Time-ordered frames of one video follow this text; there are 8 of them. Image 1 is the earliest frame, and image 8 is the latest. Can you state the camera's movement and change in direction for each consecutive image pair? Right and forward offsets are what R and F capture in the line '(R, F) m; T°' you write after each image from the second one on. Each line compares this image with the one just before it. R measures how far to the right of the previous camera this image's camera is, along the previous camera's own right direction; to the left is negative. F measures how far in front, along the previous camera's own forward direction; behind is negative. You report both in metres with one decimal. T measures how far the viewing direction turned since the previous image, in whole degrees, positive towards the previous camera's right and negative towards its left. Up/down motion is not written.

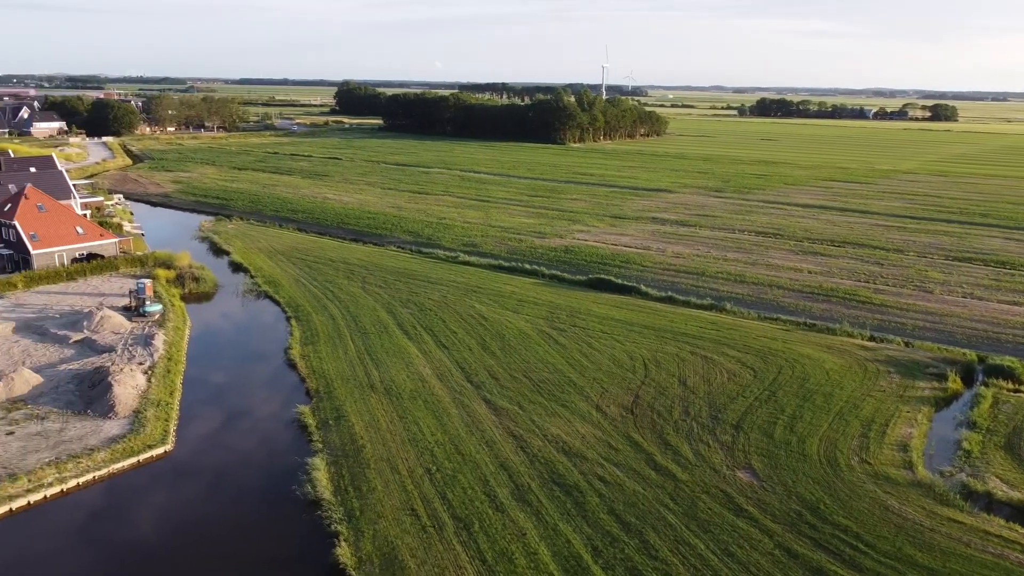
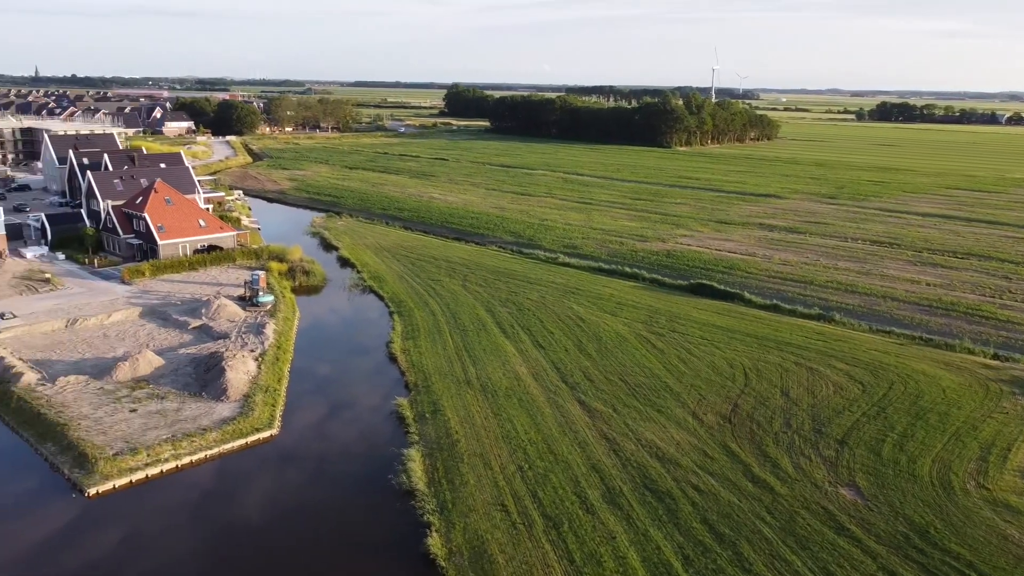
(+0.1, 0.0) m; -7°
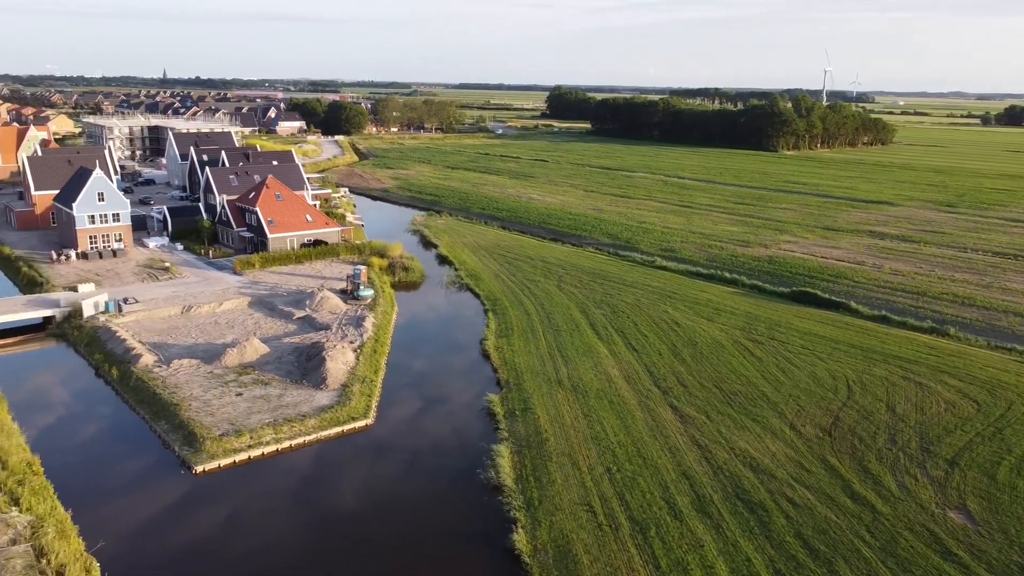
(+0.1, 0.0) m; -7°
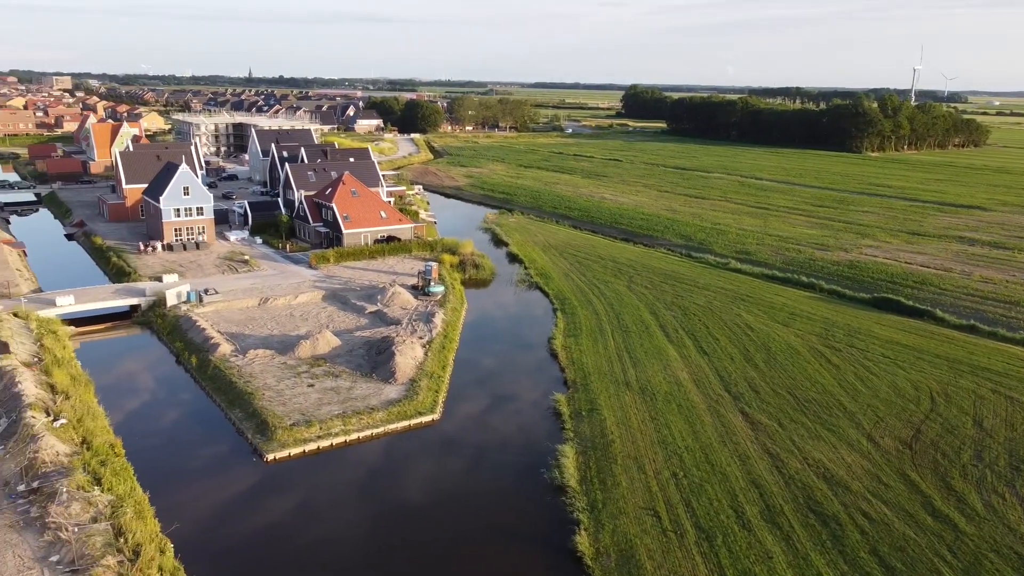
(+0.1, +0.1) m; -5°
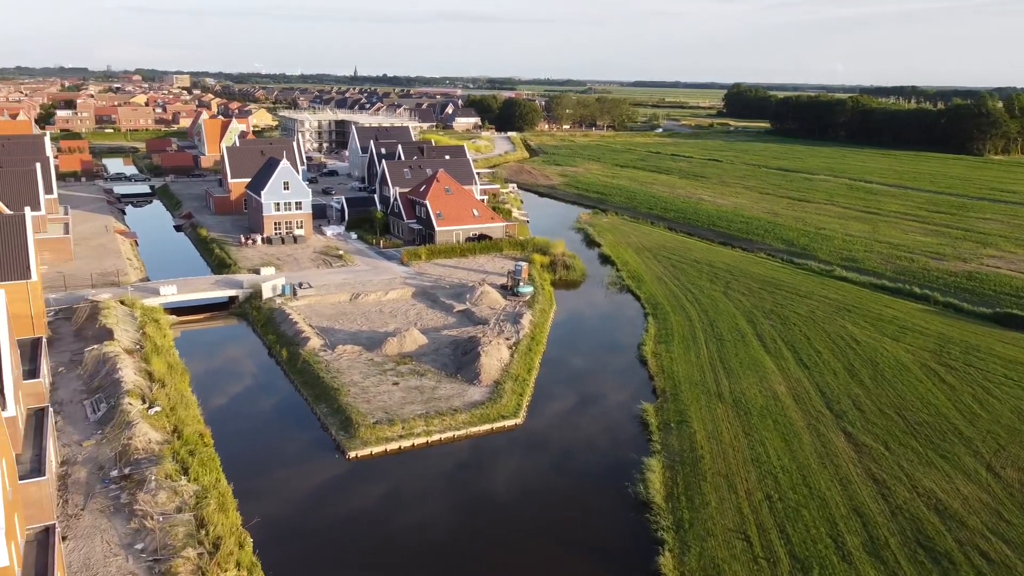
(+0.1, +0.6) m; -7°
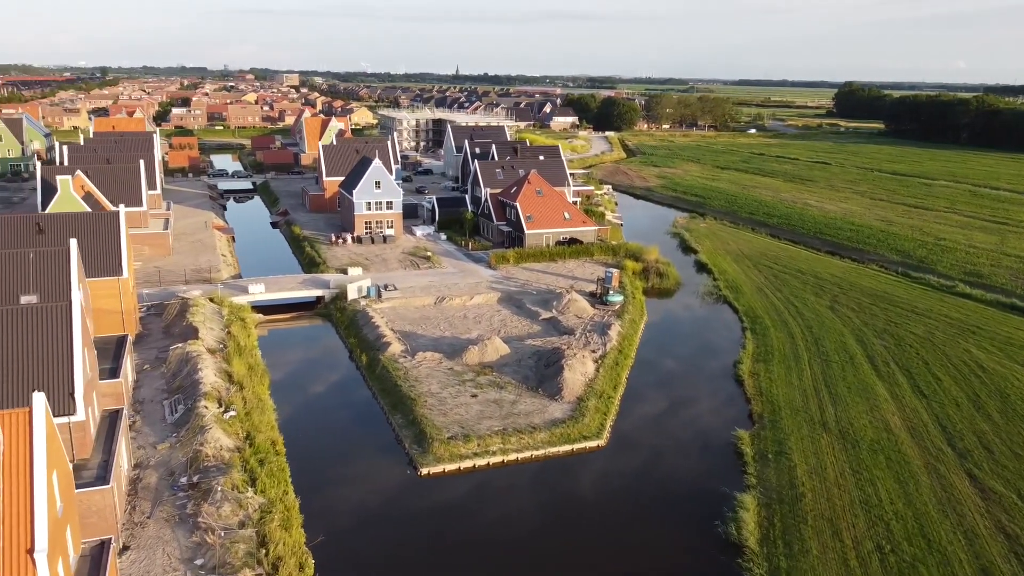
(+0.2, +1.2) m; -7°
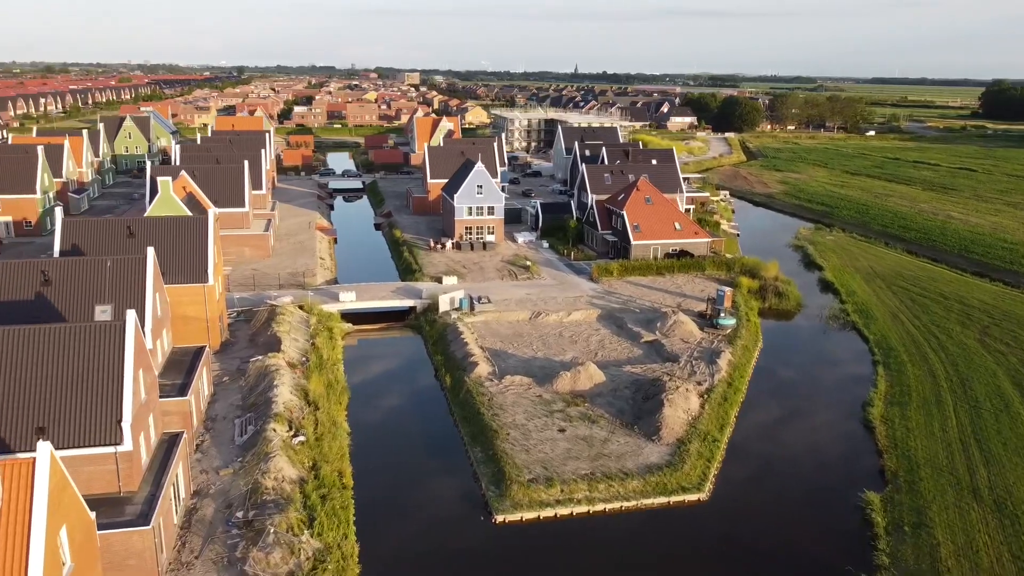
(+0.3, +2.0) m; -8°
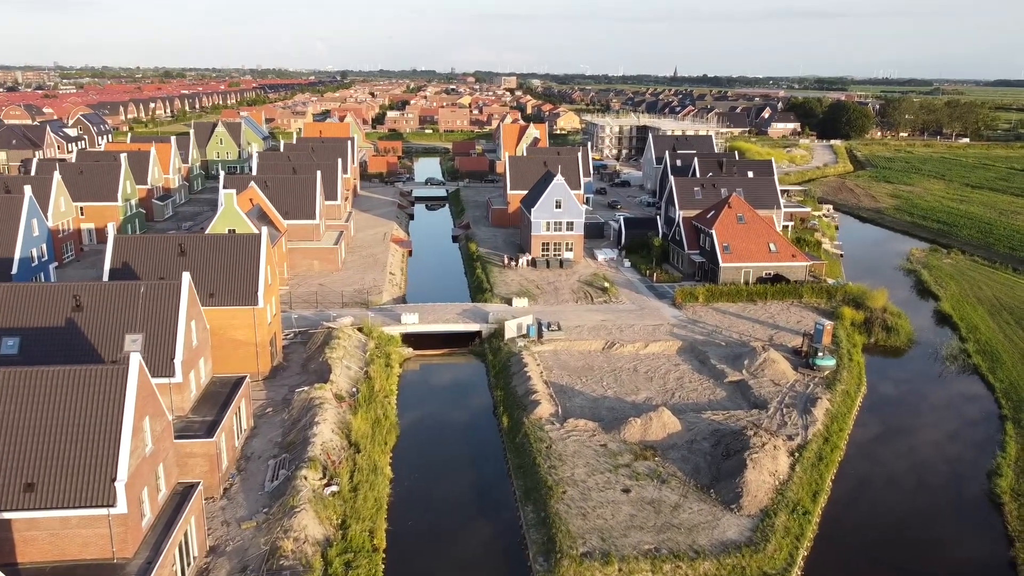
(+0.6, +2.1) m; -7°
